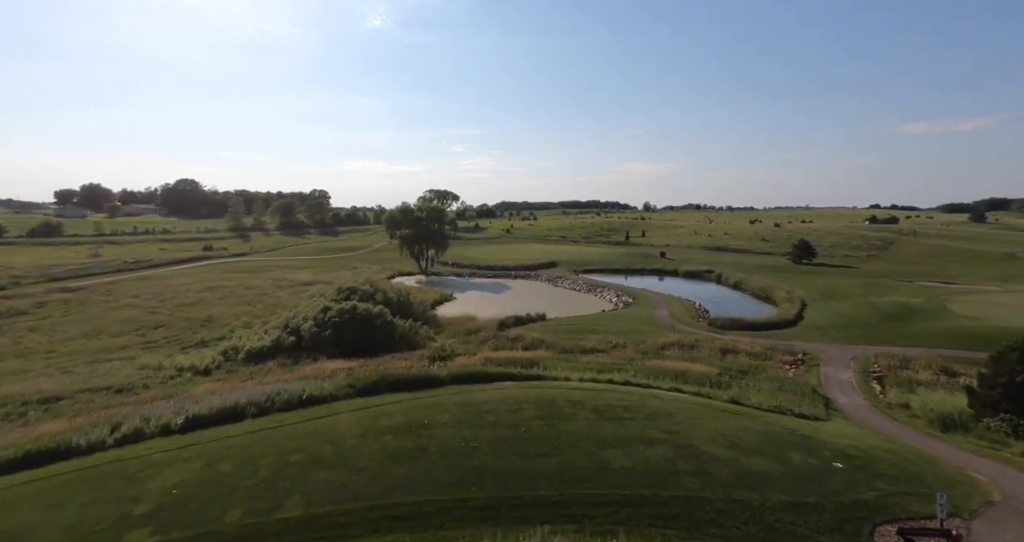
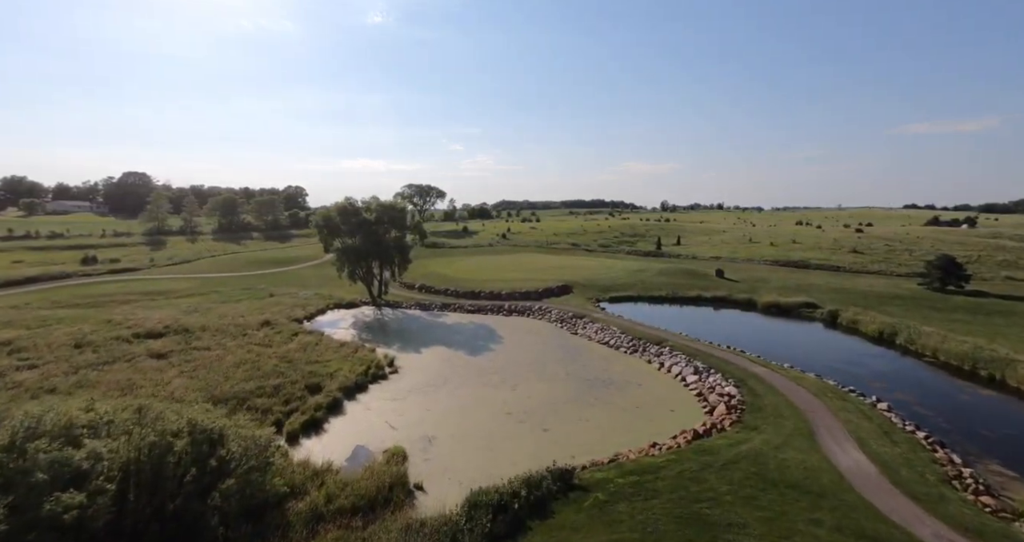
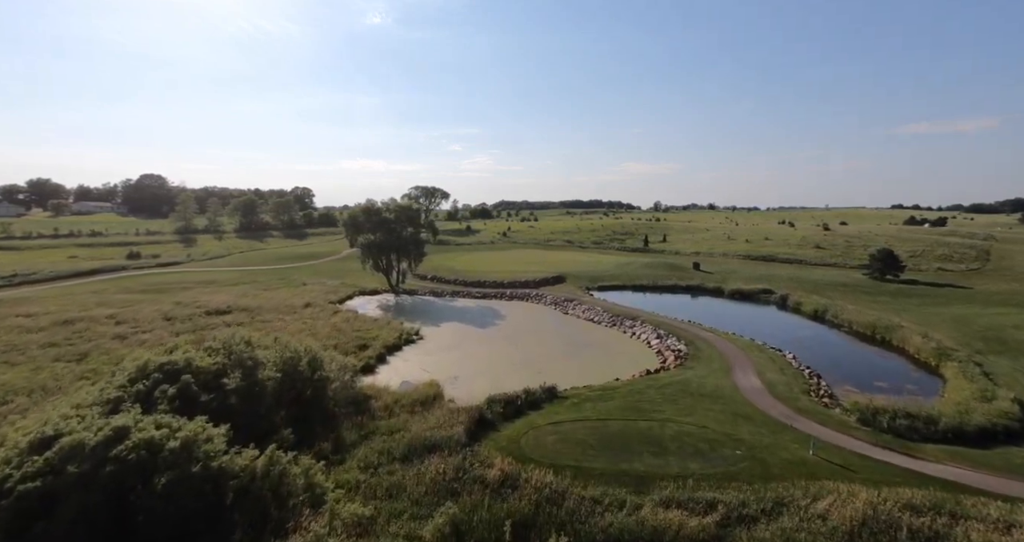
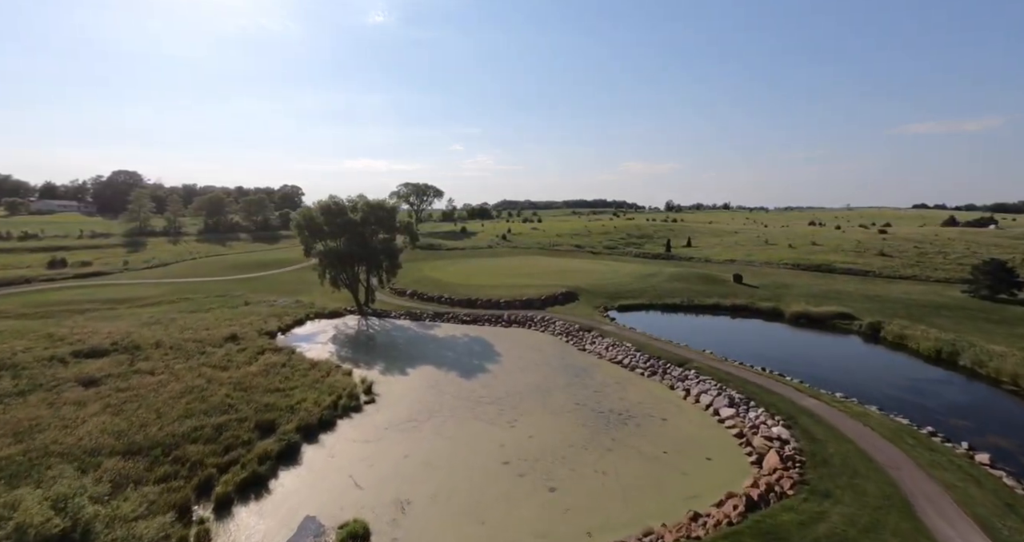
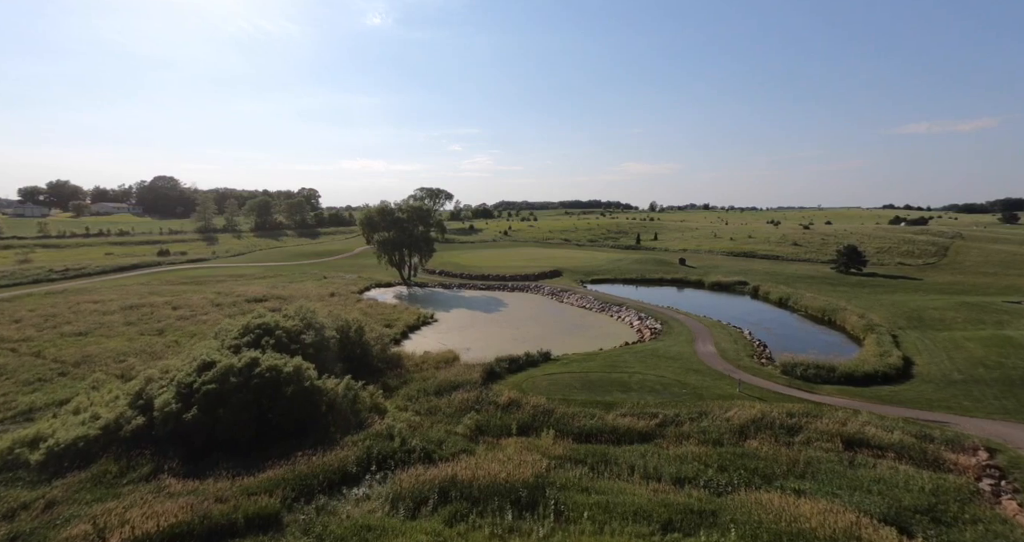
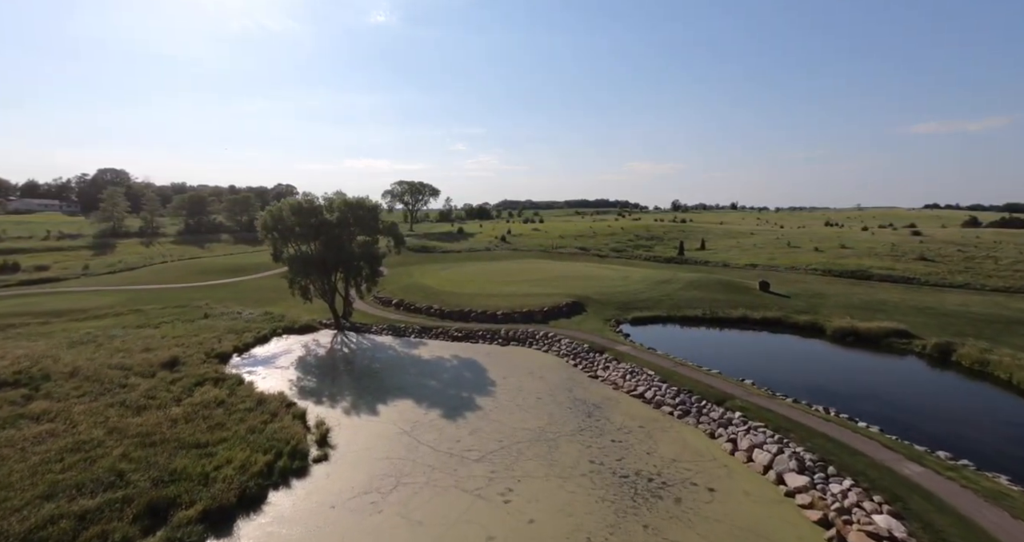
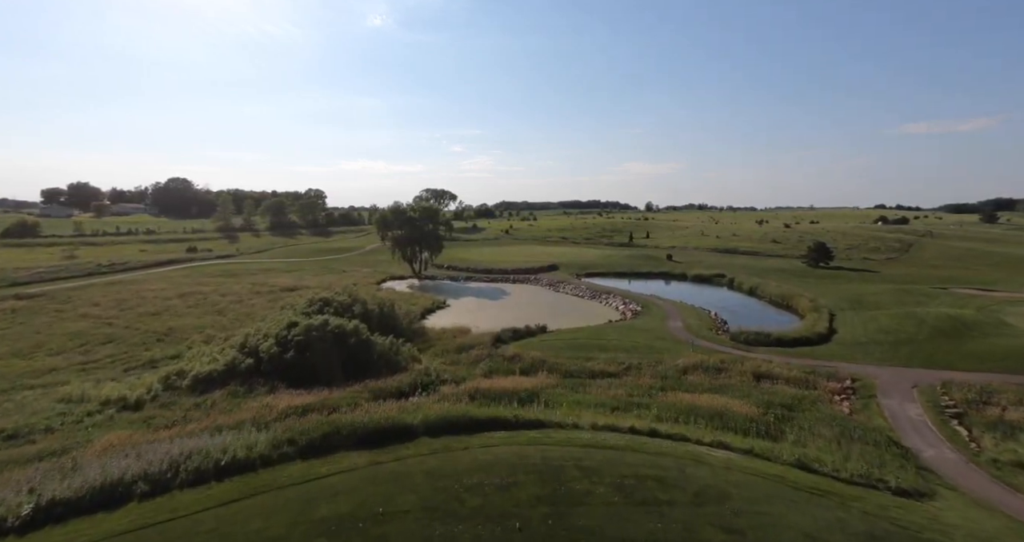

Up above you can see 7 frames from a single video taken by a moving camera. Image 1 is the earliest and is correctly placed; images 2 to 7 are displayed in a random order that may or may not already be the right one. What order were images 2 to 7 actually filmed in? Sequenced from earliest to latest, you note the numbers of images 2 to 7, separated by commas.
7, 5, 3, 2, 4, 6
